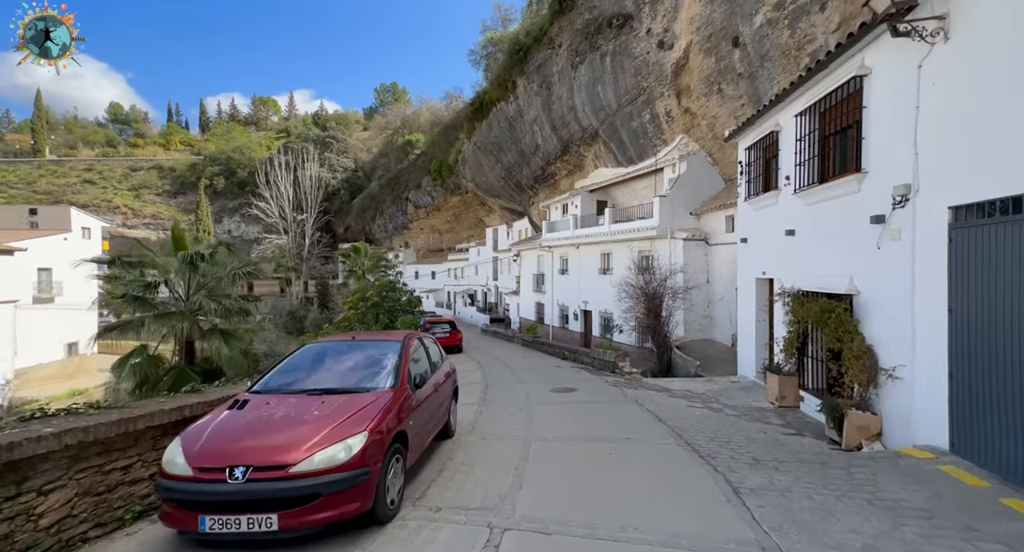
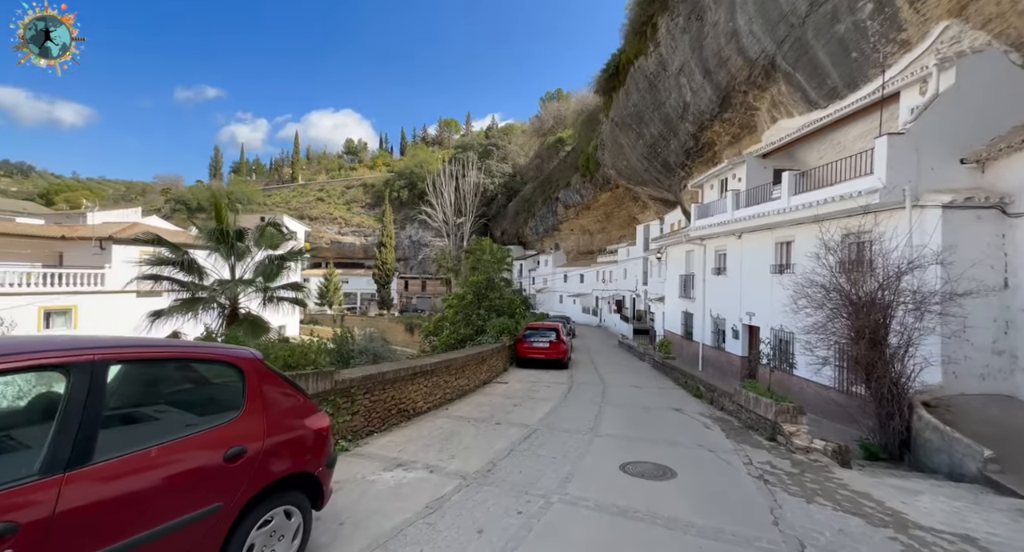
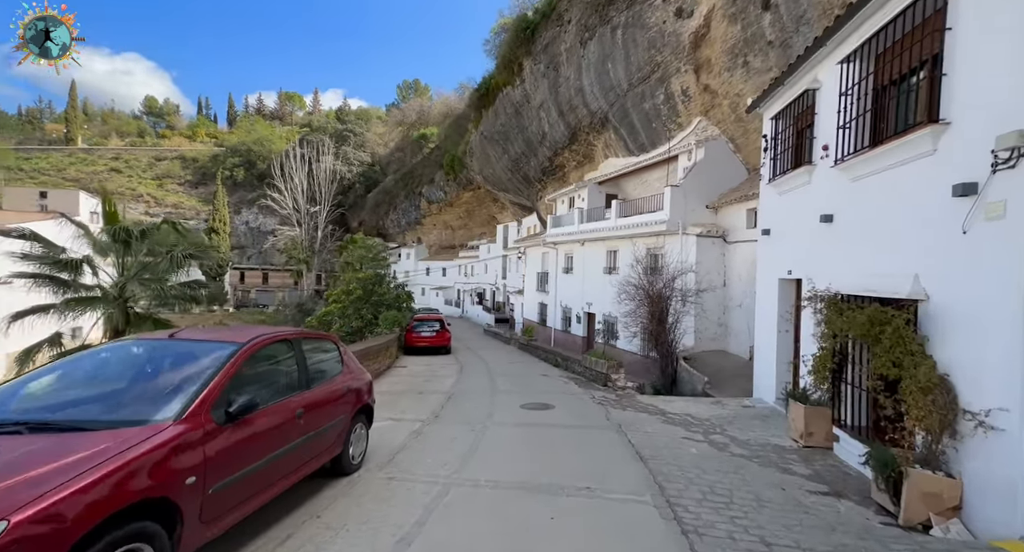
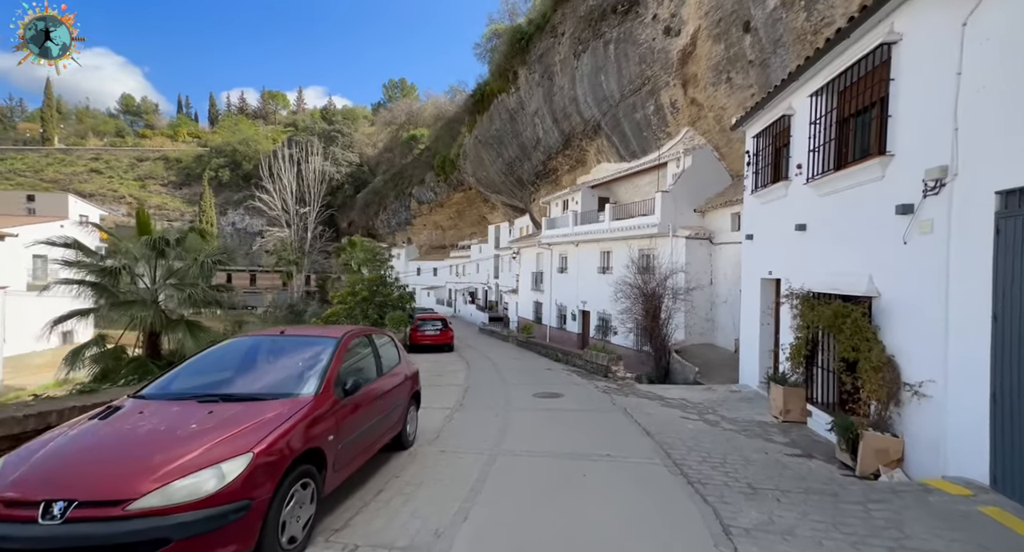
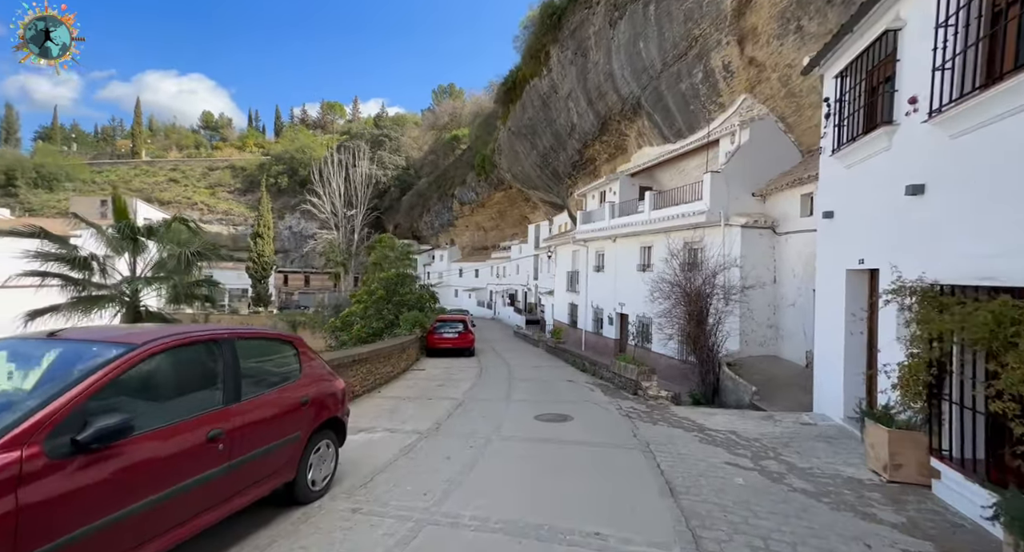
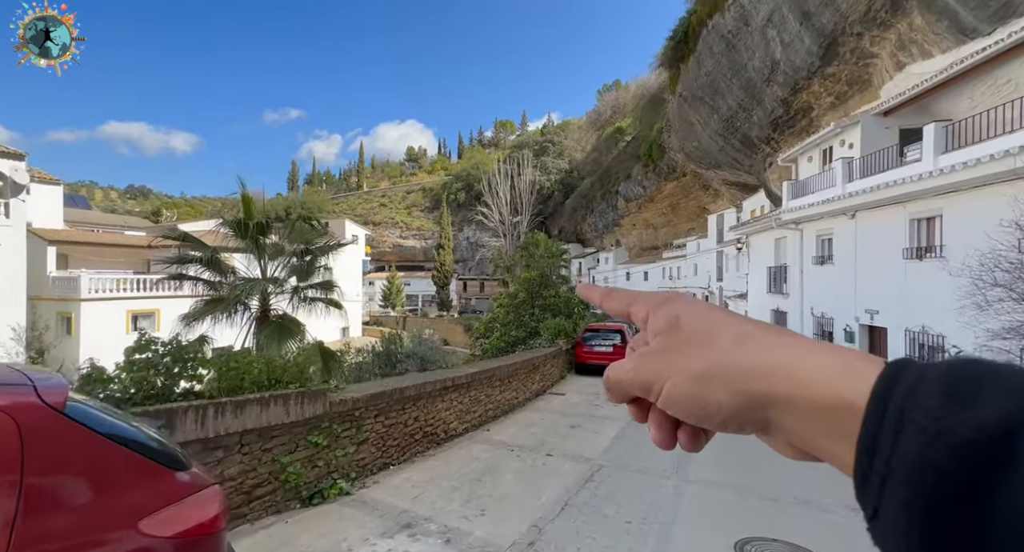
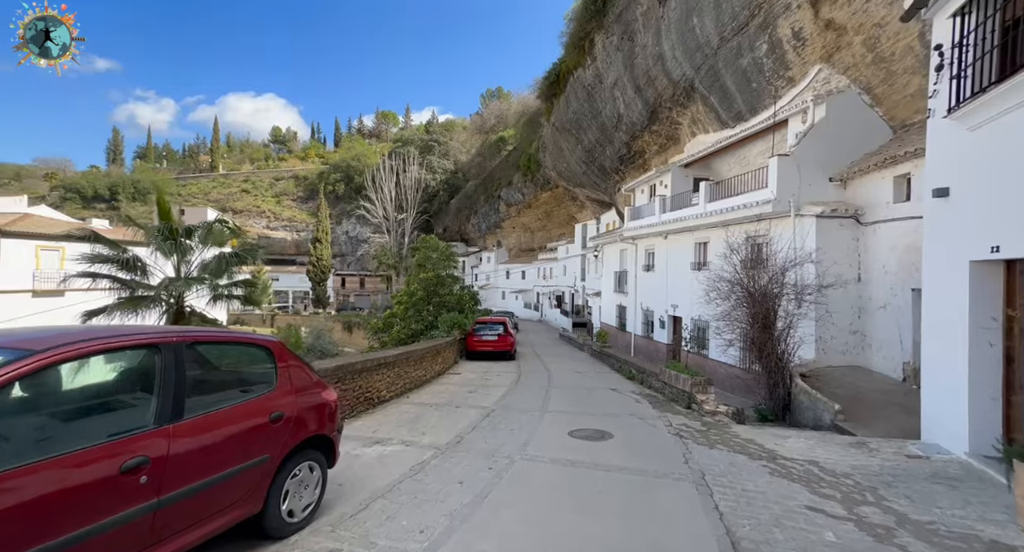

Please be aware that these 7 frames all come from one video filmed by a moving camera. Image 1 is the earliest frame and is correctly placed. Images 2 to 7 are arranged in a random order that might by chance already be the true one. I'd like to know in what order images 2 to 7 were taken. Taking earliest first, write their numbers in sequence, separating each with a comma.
4, 3, 5, 7, 2, 6
